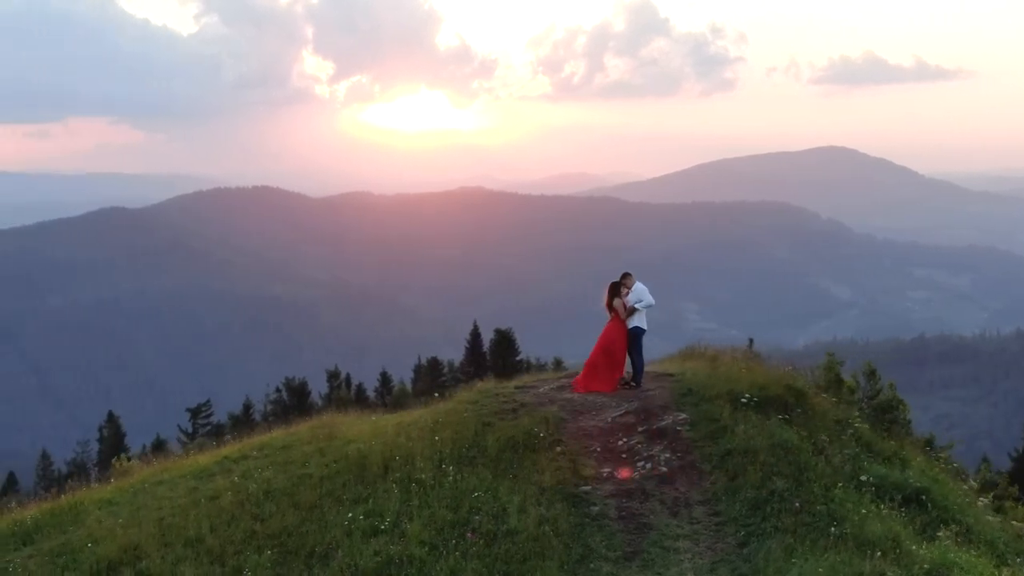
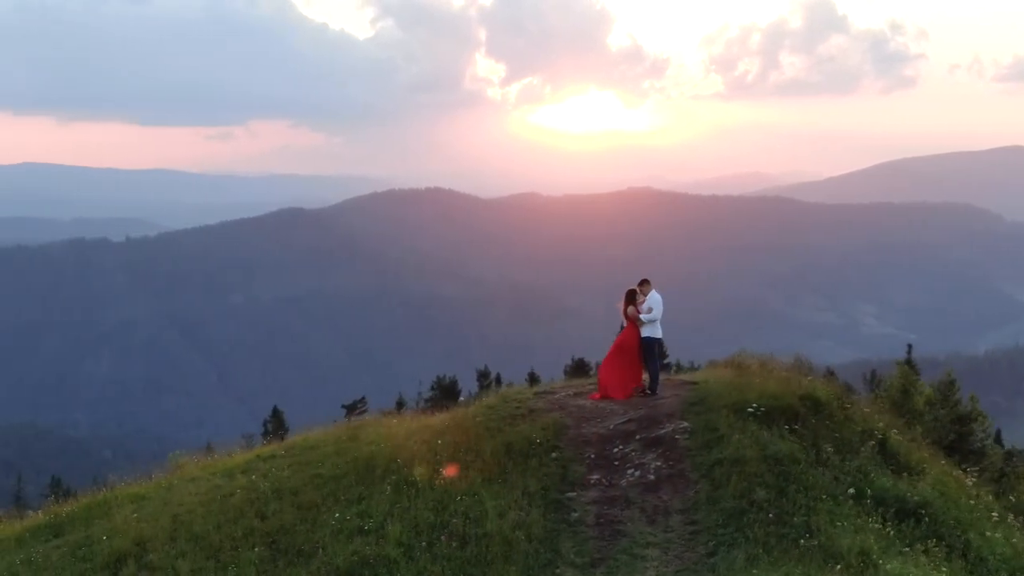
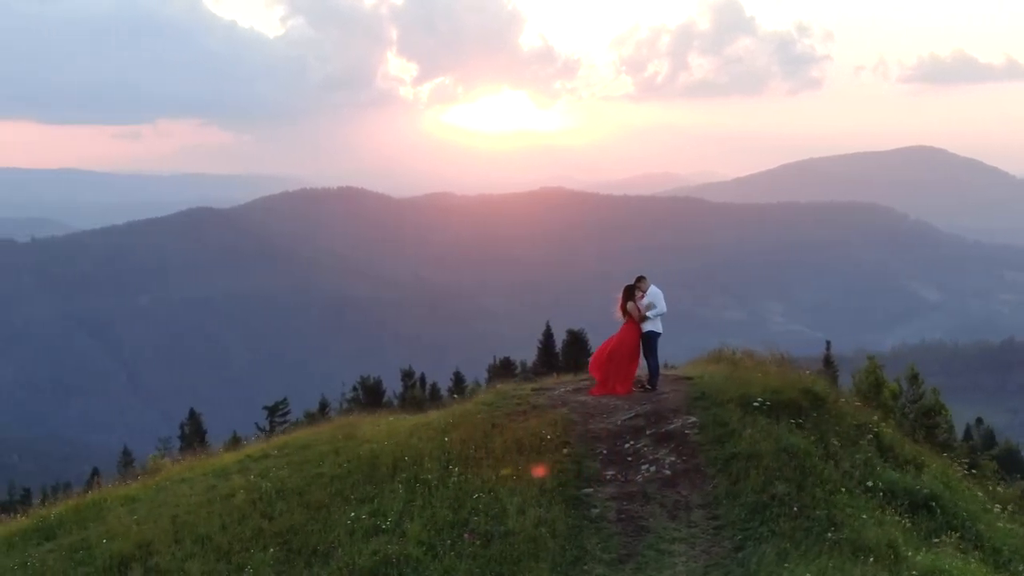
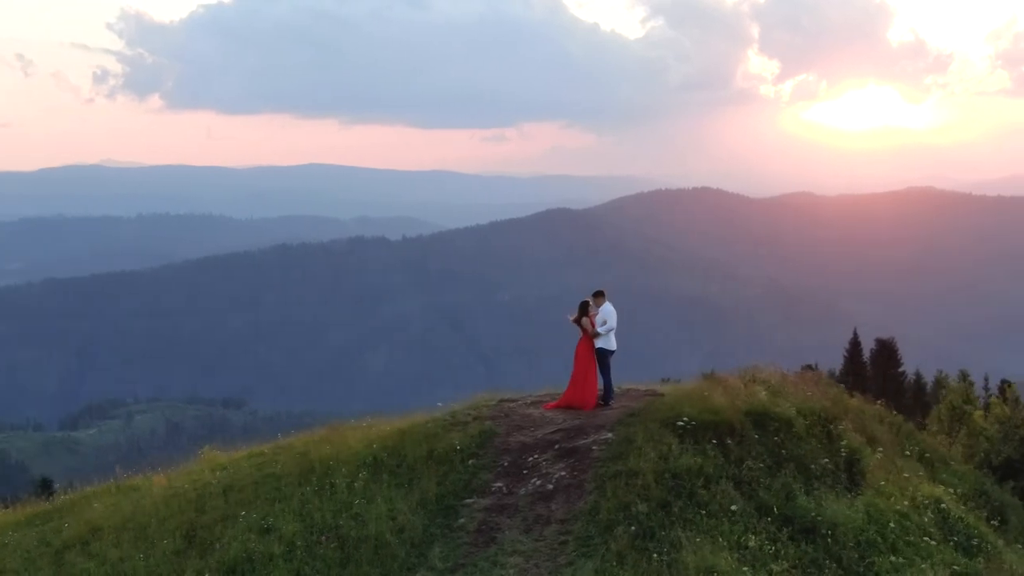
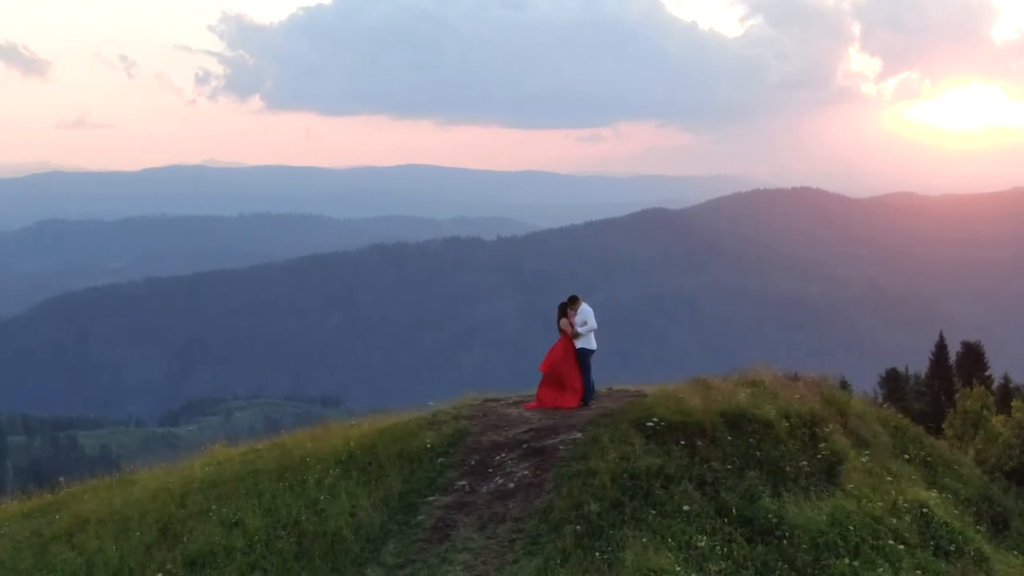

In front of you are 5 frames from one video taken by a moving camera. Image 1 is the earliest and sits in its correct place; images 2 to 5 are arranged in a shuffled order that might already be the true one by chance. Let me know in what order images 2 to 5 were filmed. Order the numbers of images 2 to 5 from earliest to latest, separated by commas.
3, 2, 4, 5
